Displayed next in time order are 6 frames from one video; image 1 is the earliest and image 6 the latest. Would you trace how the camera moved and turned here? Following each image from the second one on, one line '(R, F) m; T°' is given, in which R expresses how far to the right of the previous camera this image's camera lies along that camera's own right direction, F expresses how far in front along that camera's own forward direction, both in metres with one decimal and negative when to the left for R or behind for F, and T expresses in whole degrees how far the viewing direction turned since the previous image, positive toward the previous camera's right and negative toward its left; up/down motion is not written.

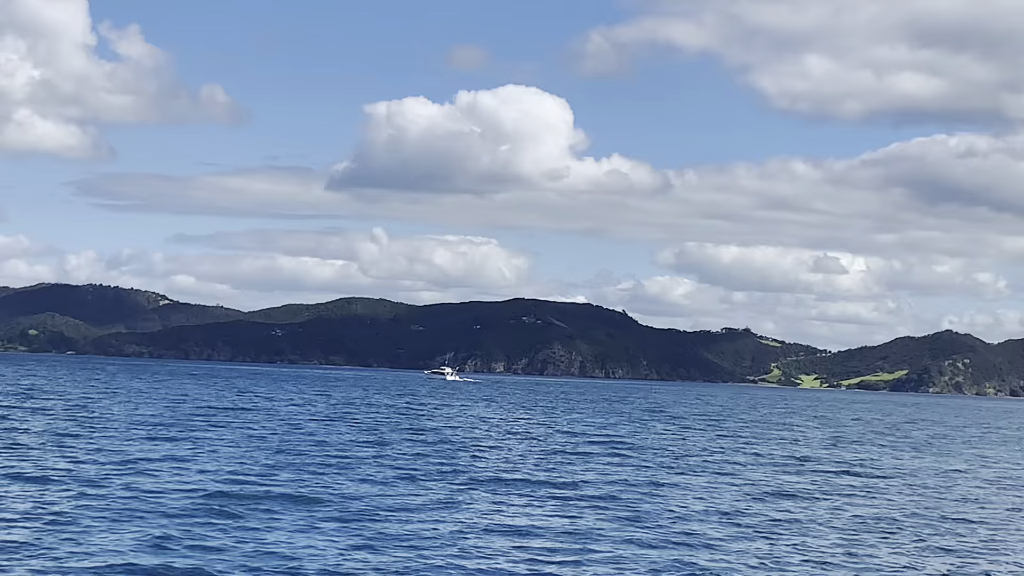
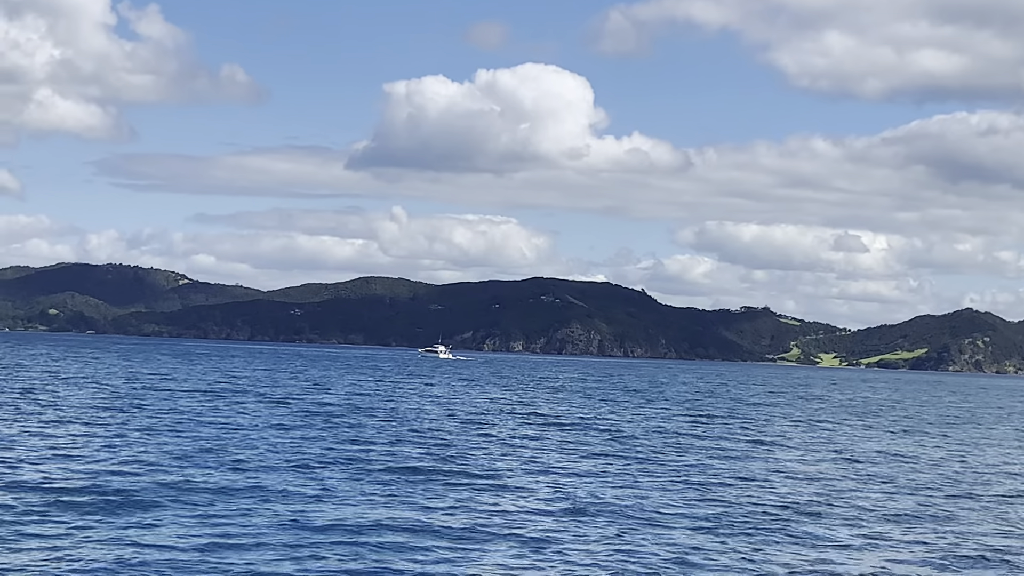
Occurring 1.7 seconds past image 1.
(+2.3, -1.3) m; -1°
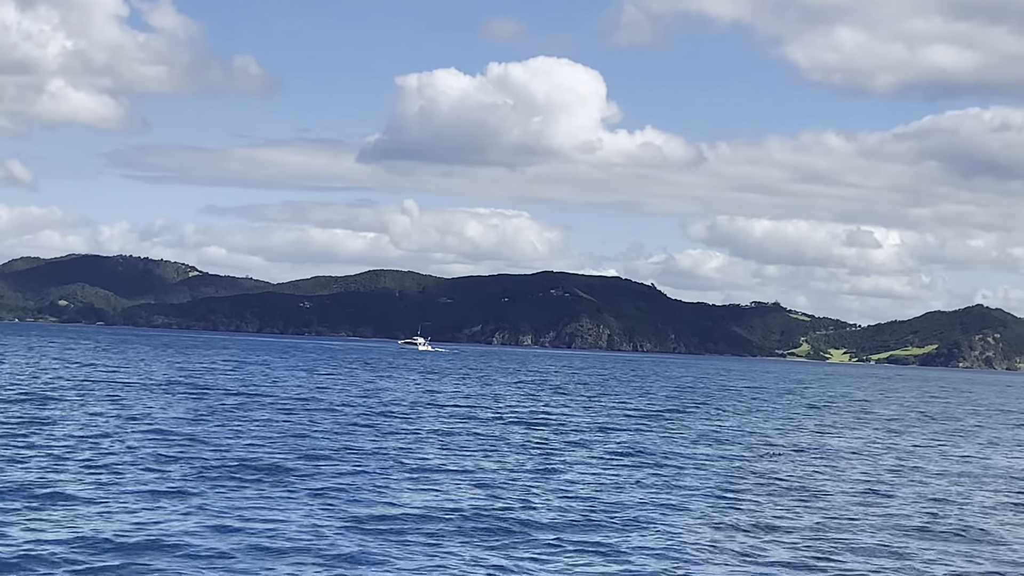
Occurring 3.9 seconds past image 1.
(+2.5, -2.6) m; -1°
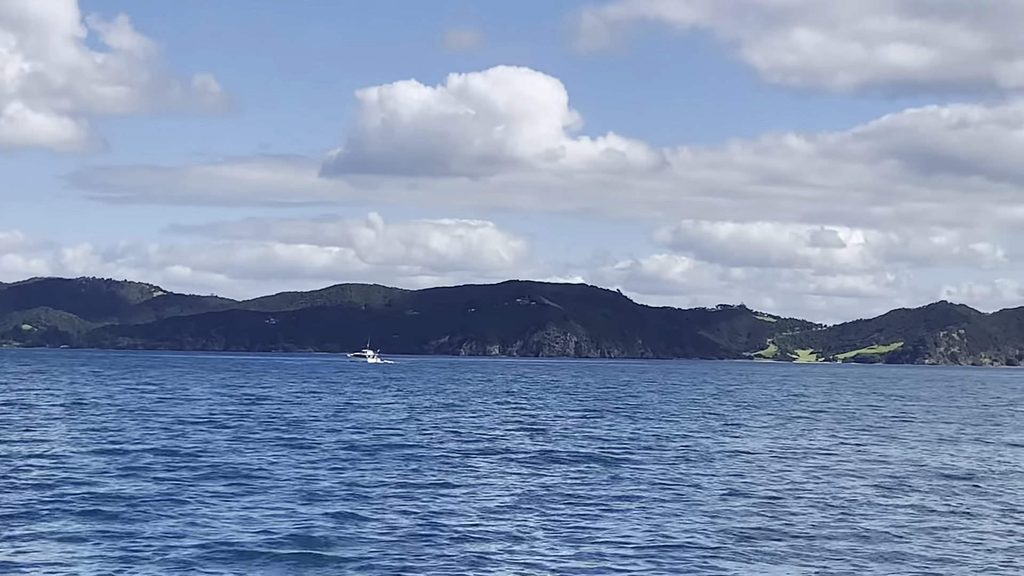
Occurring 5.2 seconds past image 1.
(+2.4, -8.0) m; +2°
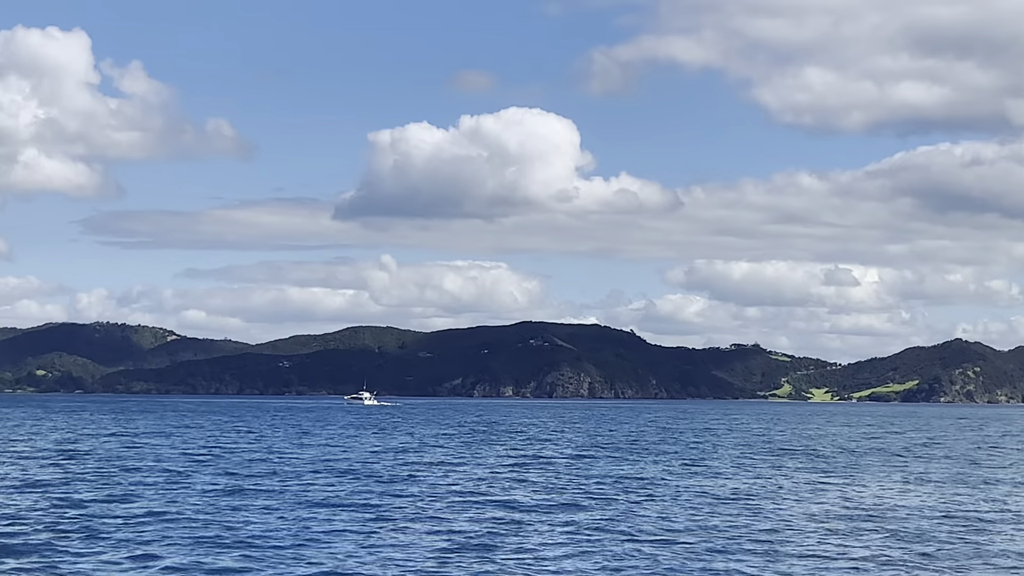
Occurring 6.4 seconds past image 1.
(+0.8, -0.5) m; -1°
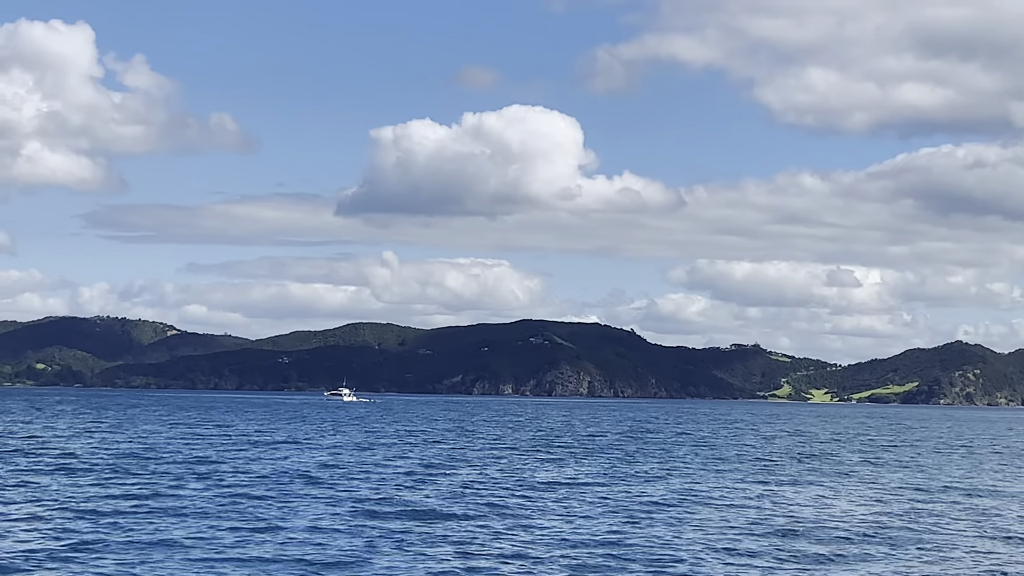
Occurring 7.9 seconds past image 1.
(+1.8, -2.3) m; 0°
